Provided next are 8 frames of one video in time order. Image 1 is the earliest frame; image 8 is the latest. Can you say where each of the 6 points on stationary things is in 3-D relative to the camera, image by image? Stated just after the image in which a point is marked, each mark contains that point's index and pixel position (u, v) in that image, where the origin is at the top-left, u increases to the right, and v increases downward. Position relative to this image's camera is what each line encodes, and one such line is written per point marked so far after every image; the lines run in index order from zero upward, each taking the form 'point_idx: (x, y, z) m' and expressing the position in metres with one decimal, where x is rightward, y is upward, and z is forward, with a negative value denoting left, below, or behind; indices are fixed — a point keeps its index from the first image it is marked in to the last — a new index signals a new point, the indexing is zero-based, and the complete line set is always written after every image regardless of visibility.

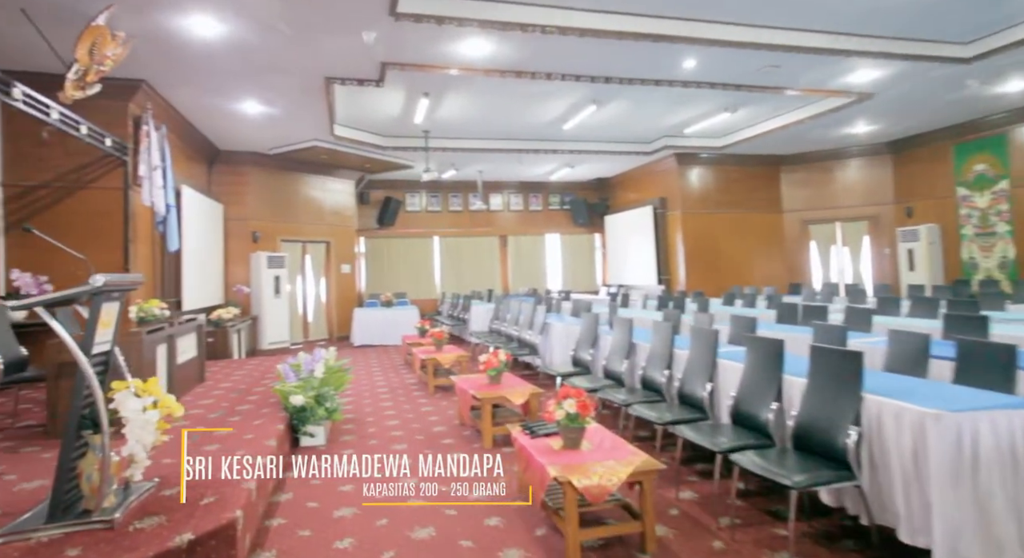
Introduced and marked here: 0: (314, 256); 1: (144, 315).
0: (-3.7, +0.4, +10.9) m
1: (-3.0, -0.3, +4.9) m
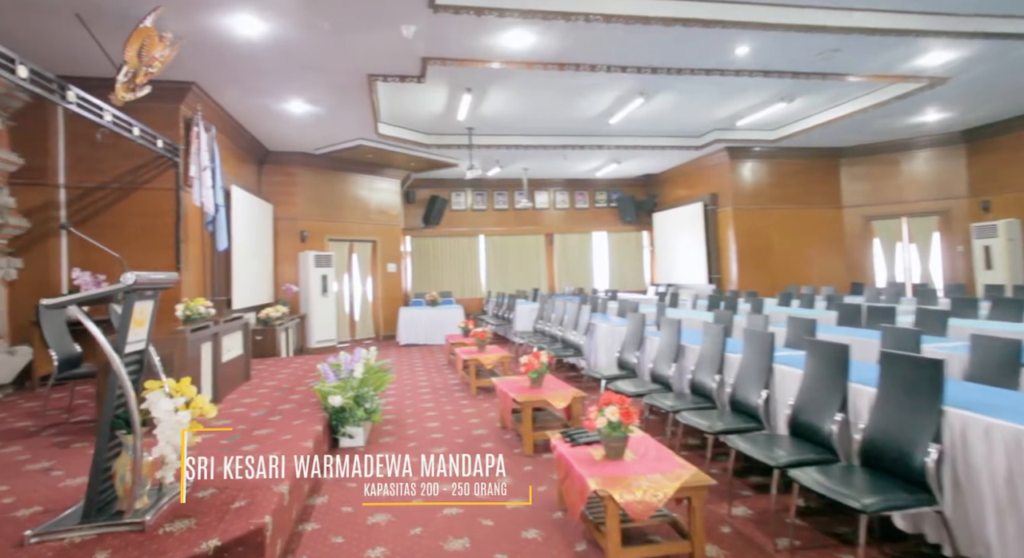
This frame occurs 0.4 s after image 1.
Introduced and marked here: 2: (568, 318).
0: (-2.8, +0.4, +11.0) m
1: (-2.7, -0.3, +4.9) m
2: (+0.8, -0.5, +8.1) m
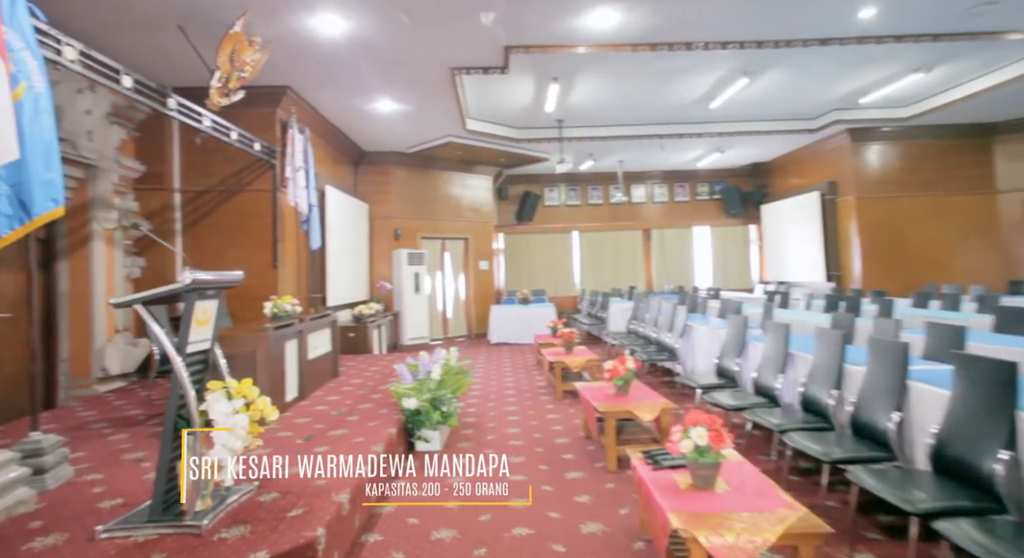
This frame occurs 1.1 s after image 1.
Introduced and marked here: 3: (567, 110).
0: (-1.1, +0.5, +11.1) m
1: (-2.0, -0.3, +5.0) m
2: (+1.9, -0.5, +7.6) m
3: (+0.8, +2.4, +8.3) m
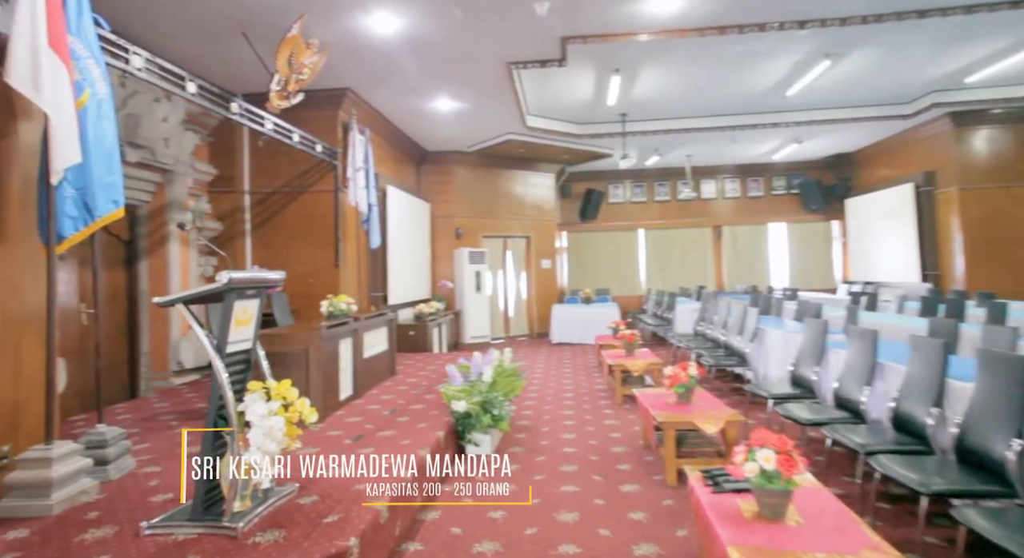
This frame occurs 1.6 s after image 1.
0: (+0.1, +0.5, +10.9) m
1: (-1.5, -0.3, +5.1) m
2: (+2.7, -0.5, +7.2) m
3: (+1.6, +2.4, +7.9) m
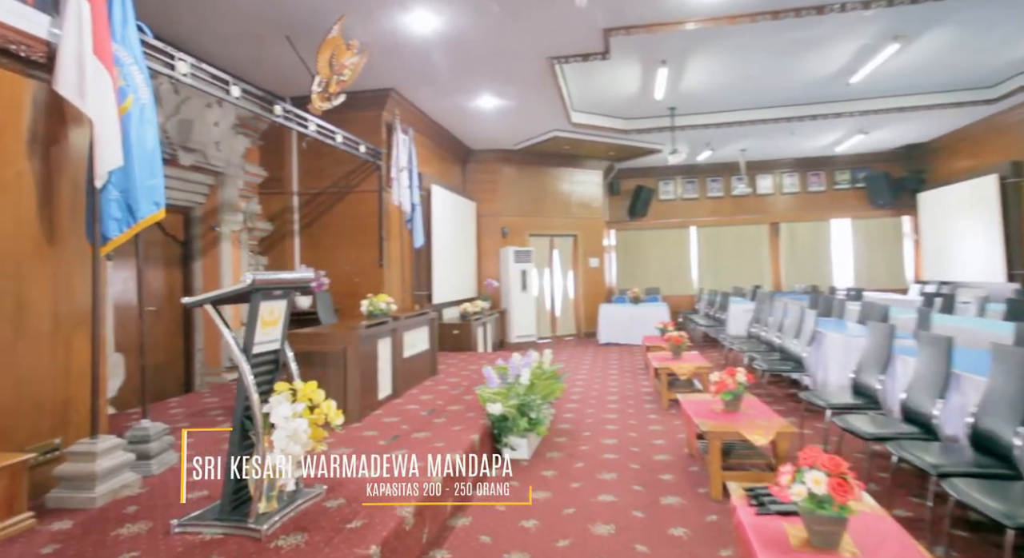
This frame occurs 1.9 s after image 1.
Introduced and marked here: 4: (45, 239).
0: (+0.9, +0.5, +10.8) m
1: (-1.2, -0.3, +5.1) m
2: (+3.2, -0.5, +6.8) m
3: (+2.2, +2.4, +7.7) m
4: (-2.4, +0.2, +3.1) m
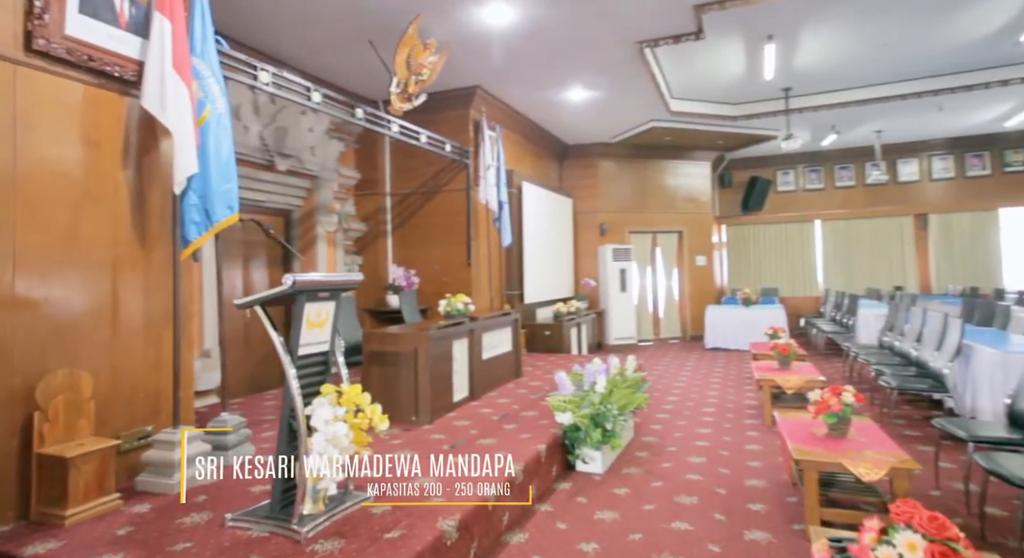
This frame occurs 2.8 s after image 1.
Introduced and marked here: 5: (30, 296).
0: (+2.6, +0.5, +10.2) m
1: (-0.5, -0.3, +5.0) m
2: (+4.1, -0.5, +5.9) m
3: (+3.3, +2.4, +6.9) m
4: (-2.1, +0.2, +3.3) m
5: (-2.3, -0.1, +2.8) m
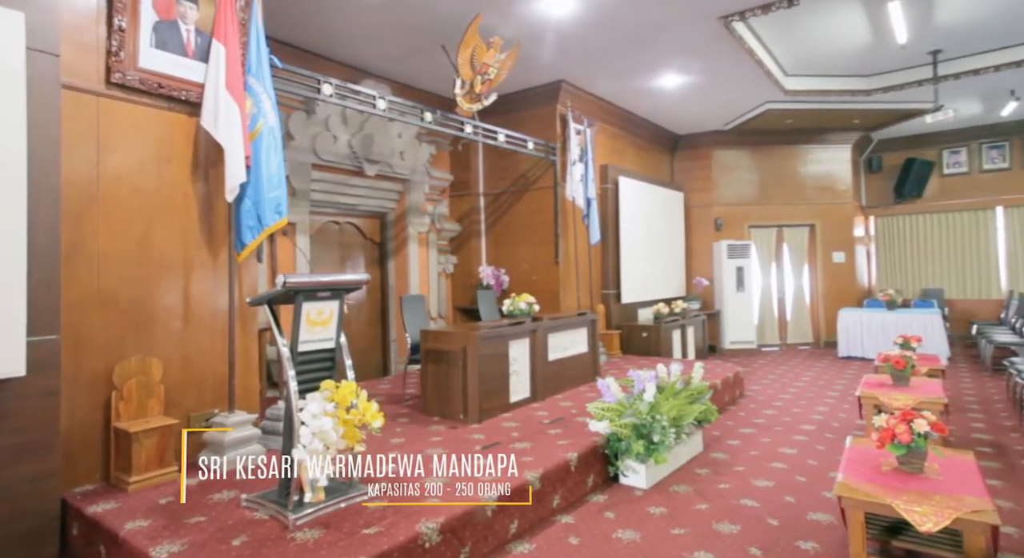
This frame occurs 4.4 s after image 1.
0: (+4.4, +0.6, +9.2) m
1: (0.0, -0.2, +5.0) m
2: (+4.7, -0.5, +4.6) m
3: (+4.2, +2.4, +5.8) m
4: (-1.9, +0.2, +3.7) m
5: (-2.3, -0.1, +3.3) m
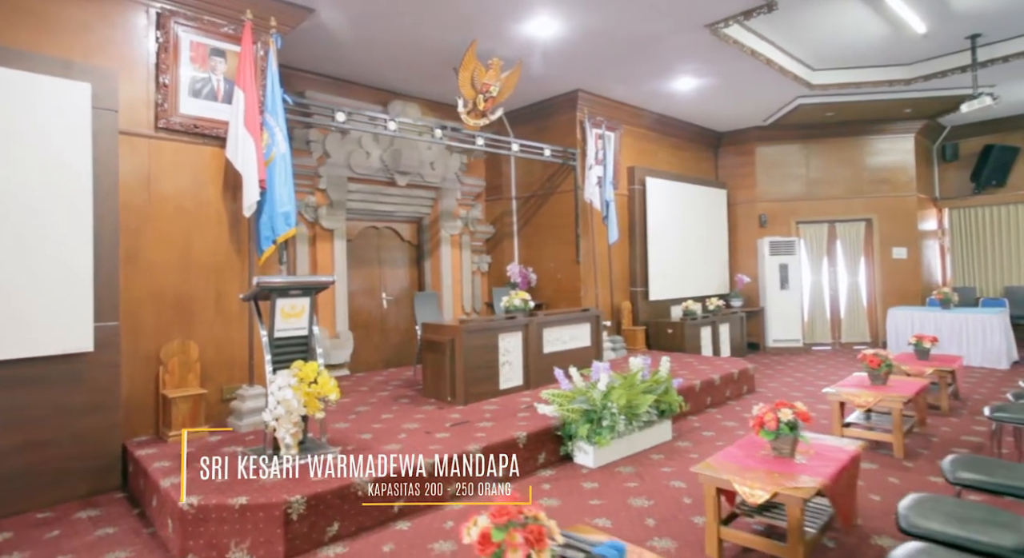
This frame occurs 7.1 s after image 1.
0: (+5.1, +0.6, +8.8) m
1: (0.0, -0.2, +5.5) m
2: (+4.5, -0.5, +4.3) m
3: (+4.2, +2.4, +5.5) m
4: (-2.2, +0.2, +4.6) m
5: (-2.6, -0.1, +4.3) m
